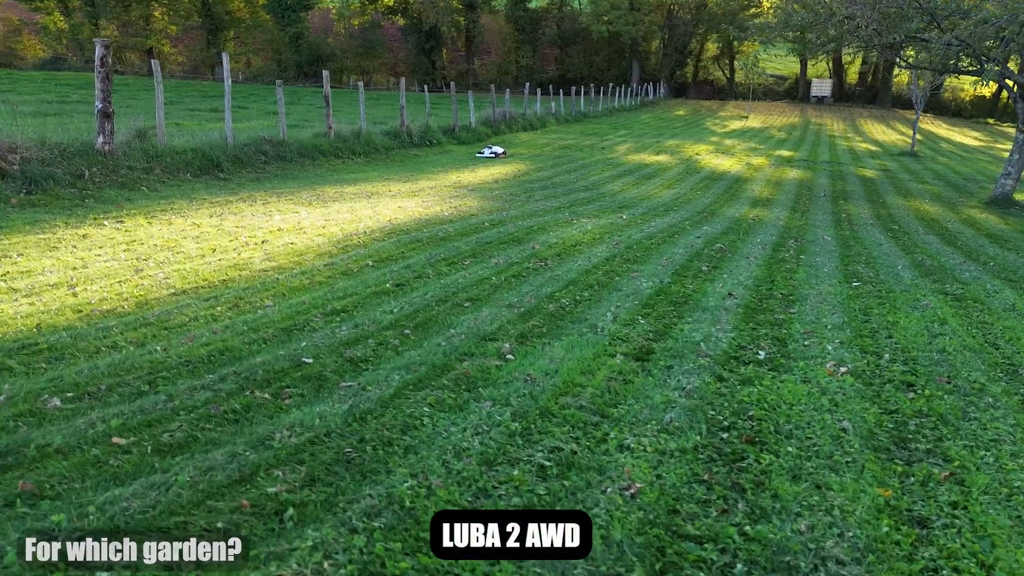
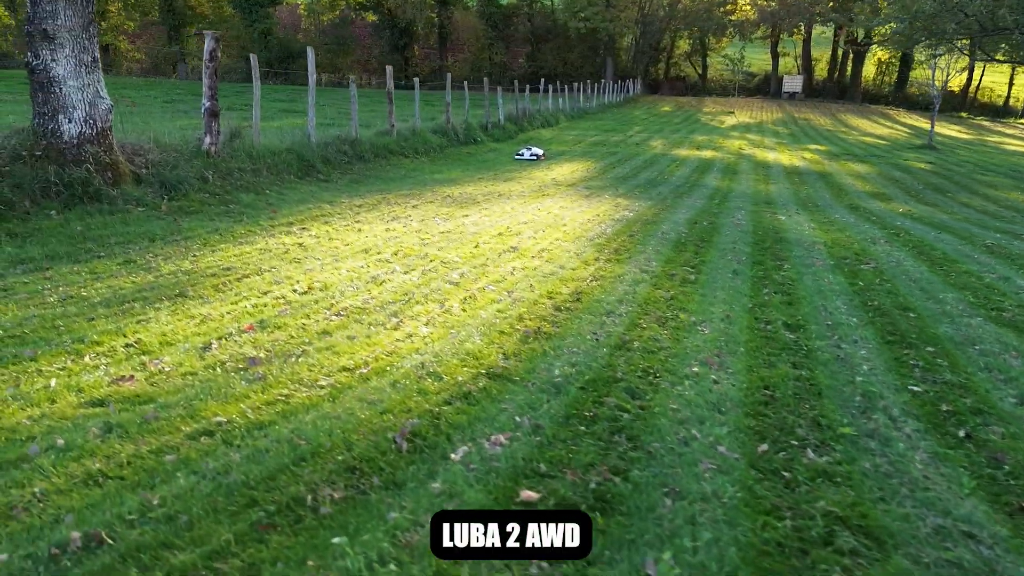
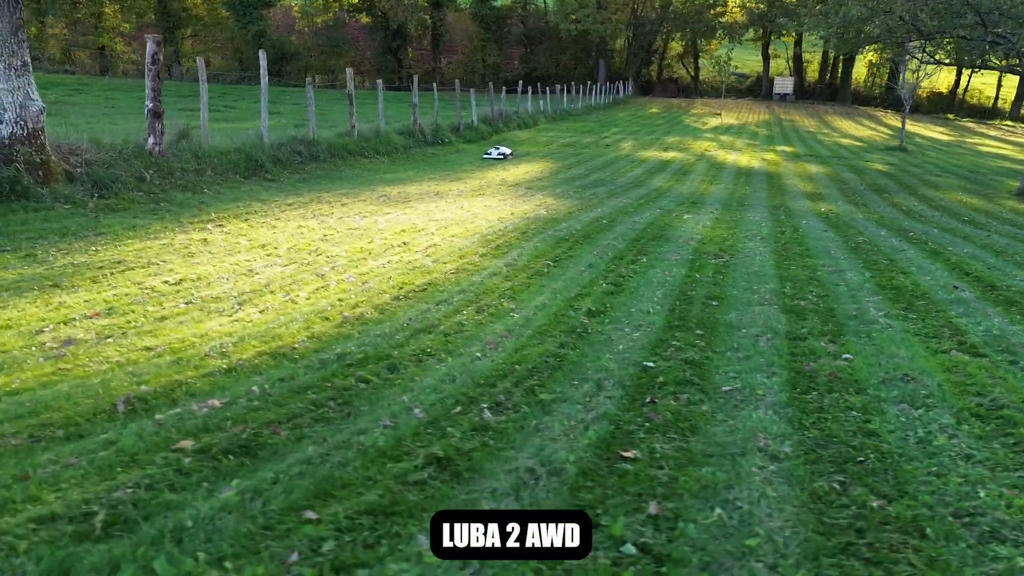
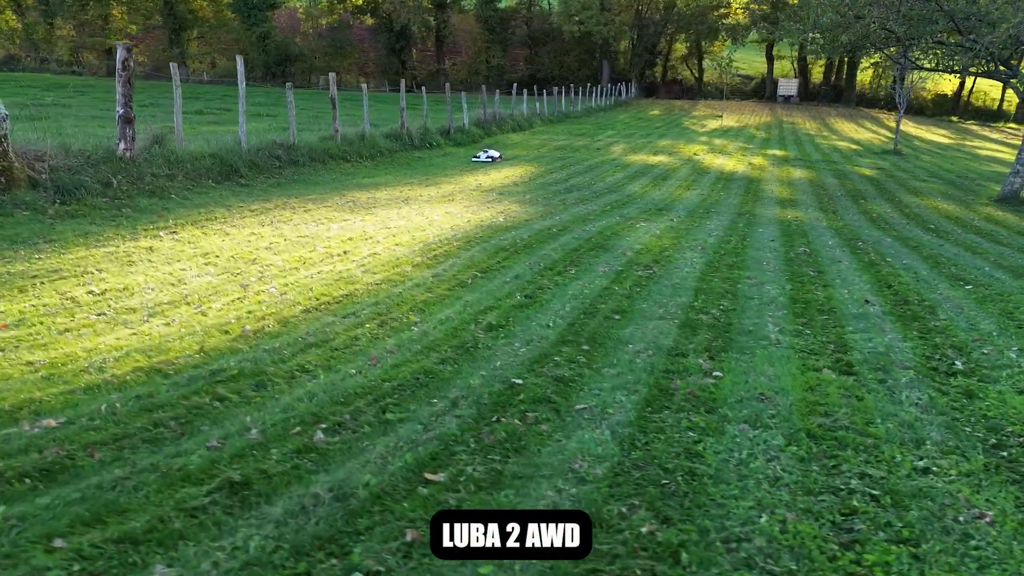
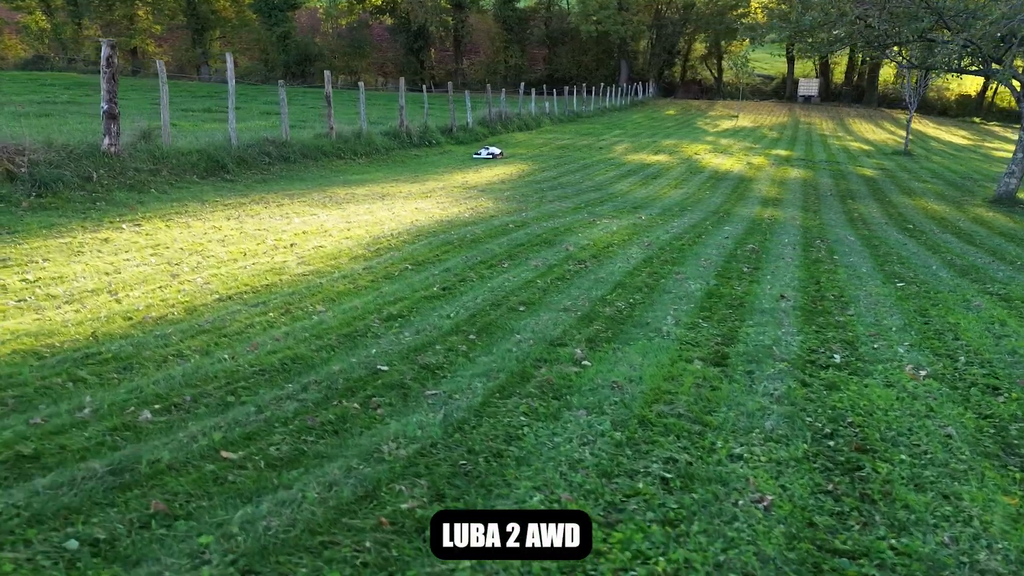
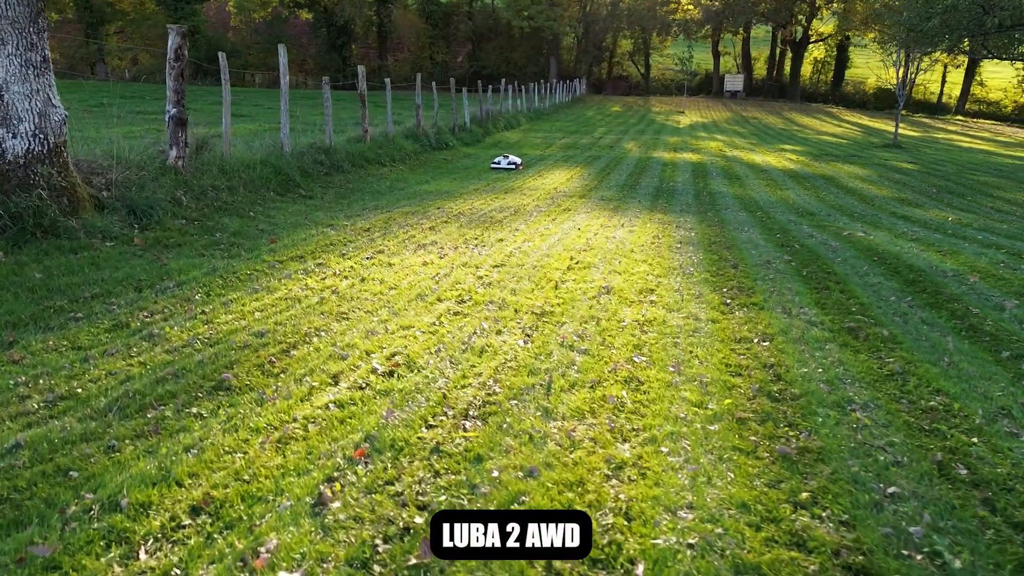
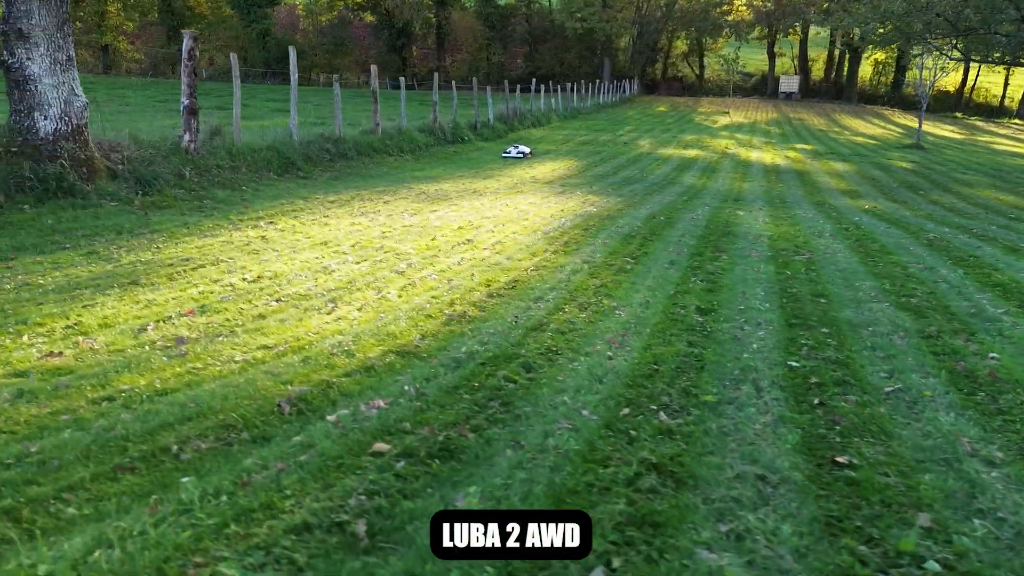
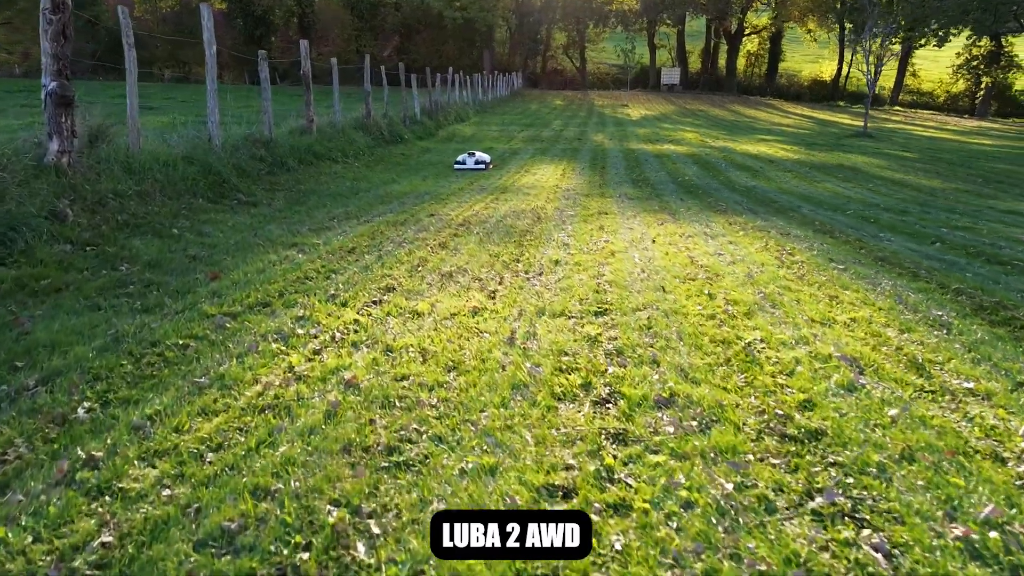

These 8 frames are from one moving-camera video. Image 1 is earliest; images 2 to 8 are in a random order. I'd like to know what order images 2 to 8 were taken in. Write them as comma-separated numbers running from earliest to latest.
5, 4, 3, 7, 2, 6, 8
